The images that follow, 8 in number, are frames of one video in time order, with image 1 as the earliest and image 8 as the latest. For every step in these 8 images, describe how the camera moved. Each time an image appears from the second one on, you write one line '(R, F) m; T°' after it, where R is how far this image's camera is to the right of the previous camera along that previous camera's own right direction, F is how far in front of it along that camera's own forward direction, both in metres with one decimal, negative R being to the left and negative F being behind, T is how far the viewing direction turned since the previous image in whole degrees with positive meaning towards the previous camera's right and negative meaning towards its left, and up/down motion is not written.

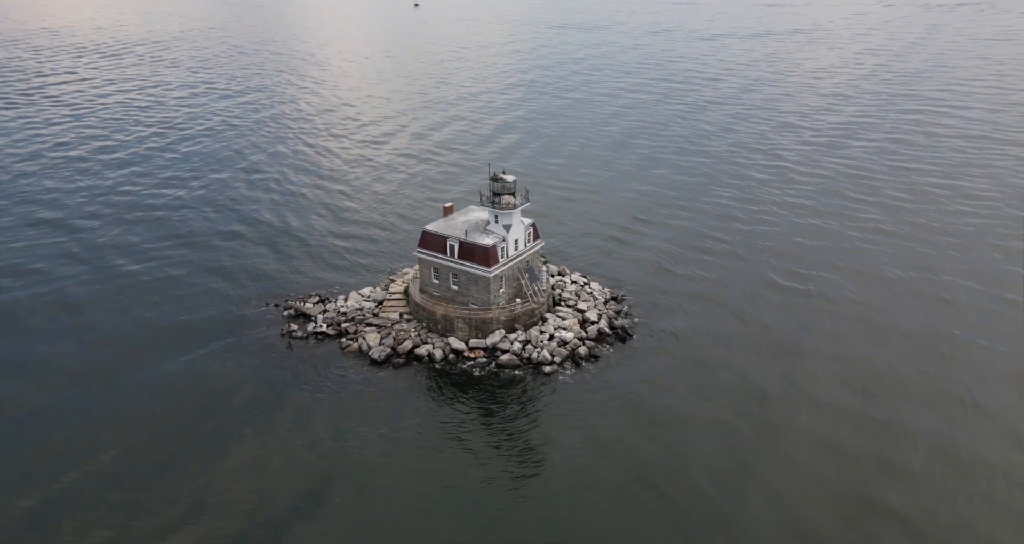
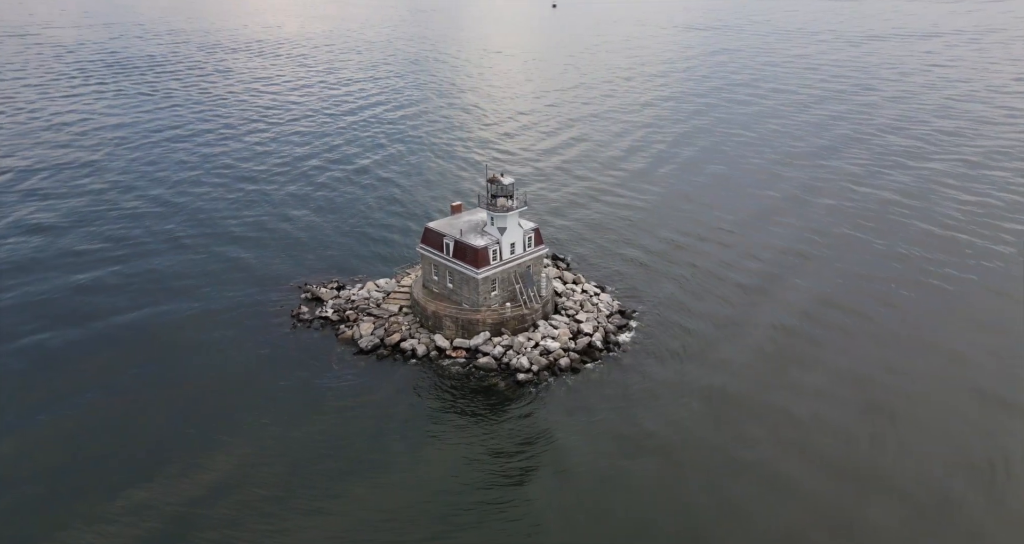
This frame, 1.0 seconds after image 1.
(+11.5, +1.7) m; -13°
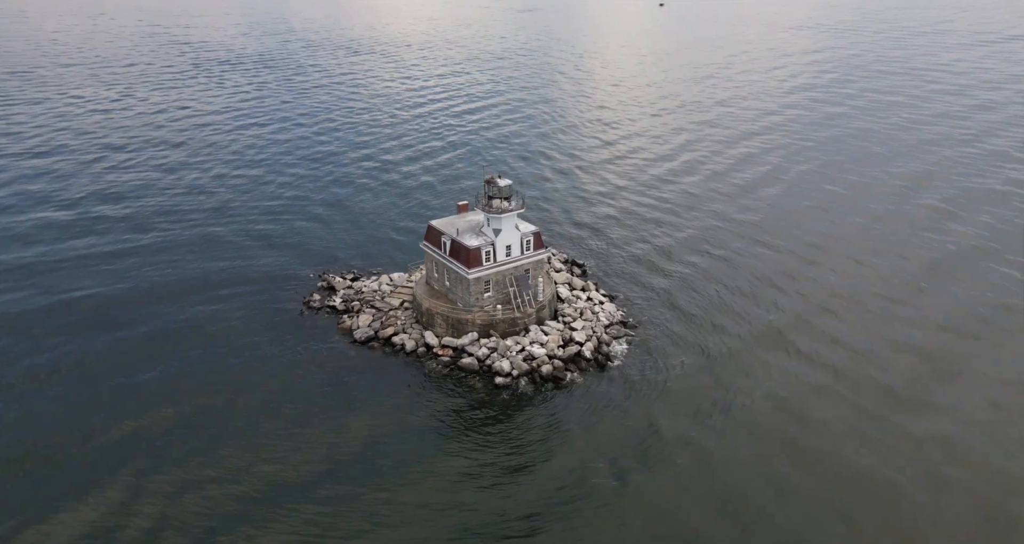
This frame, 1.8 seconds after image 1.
(+8.8, +1.2) m; -10°
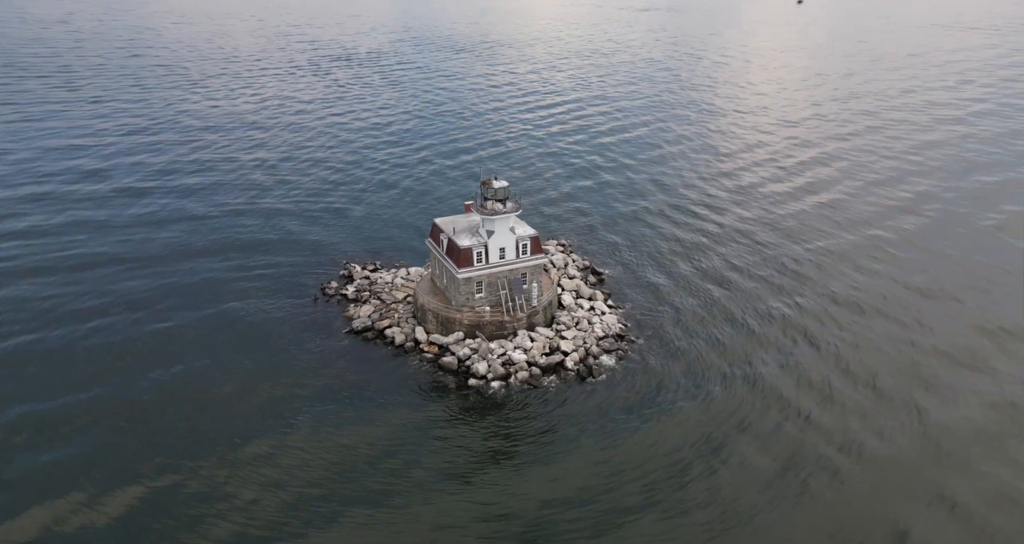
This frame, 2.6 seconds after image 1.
(+10.3, +1.7) m; -12°
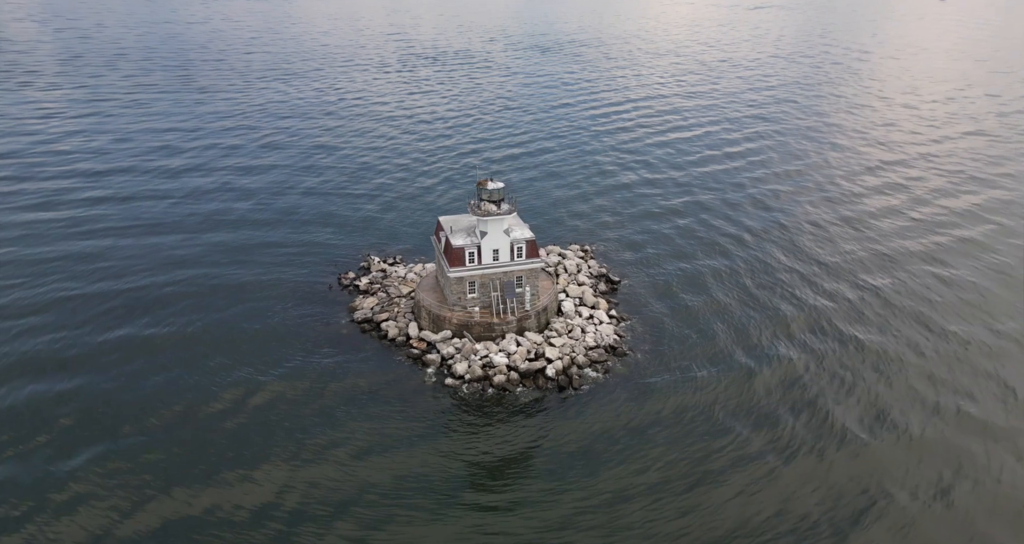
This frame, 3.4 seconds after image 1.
(+8.8, +1.4) m; -10°
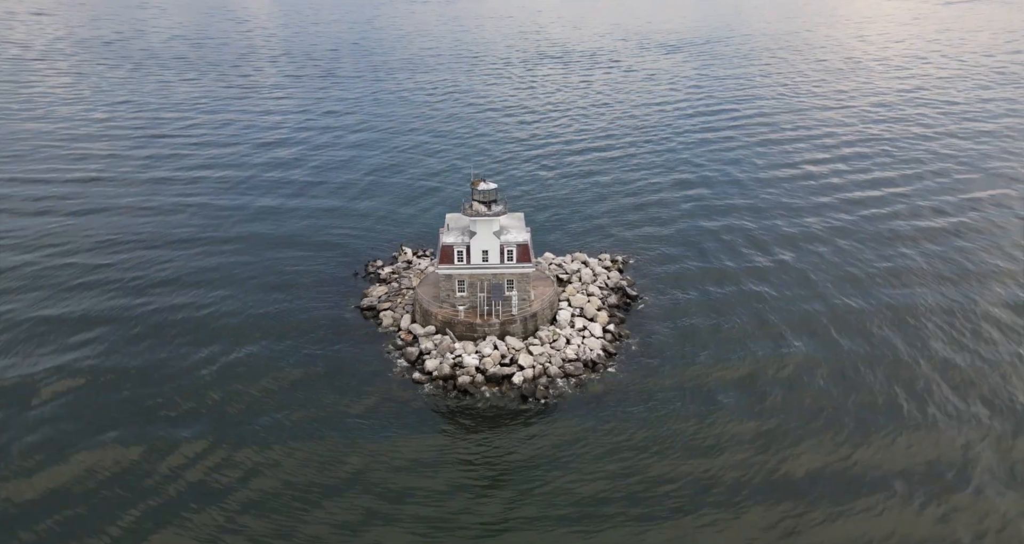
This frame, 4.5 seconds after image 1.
(+12.5, +2.4) m; -14°
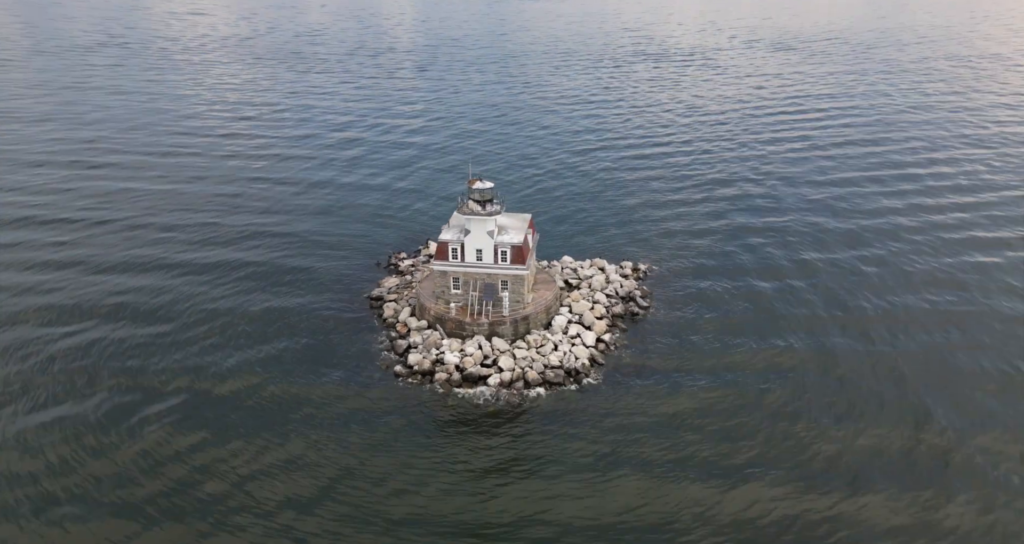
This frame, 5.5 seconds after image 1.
(+9.0, +1.6) m; -11°
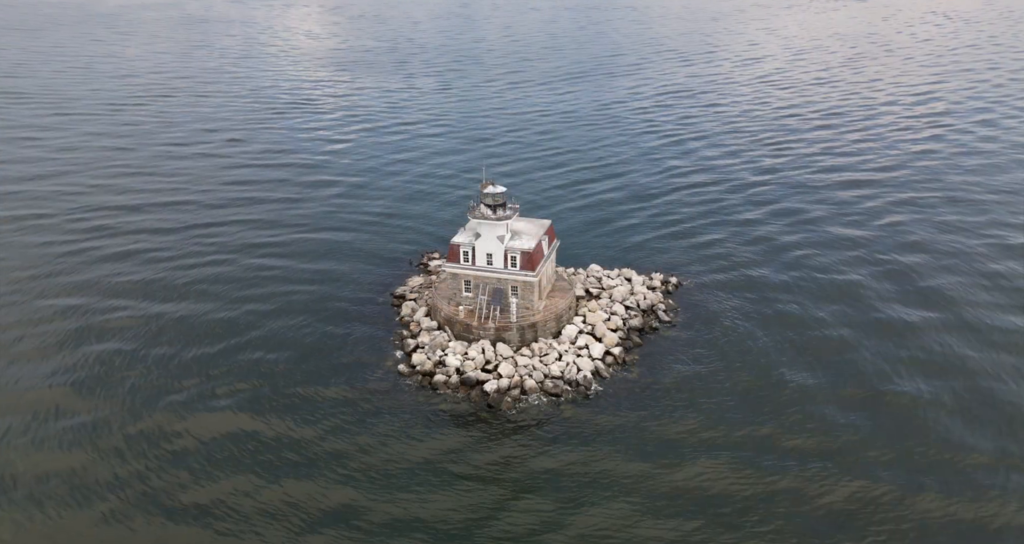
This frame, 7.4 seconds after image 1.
(+5.9, +1.2) m; -8°
